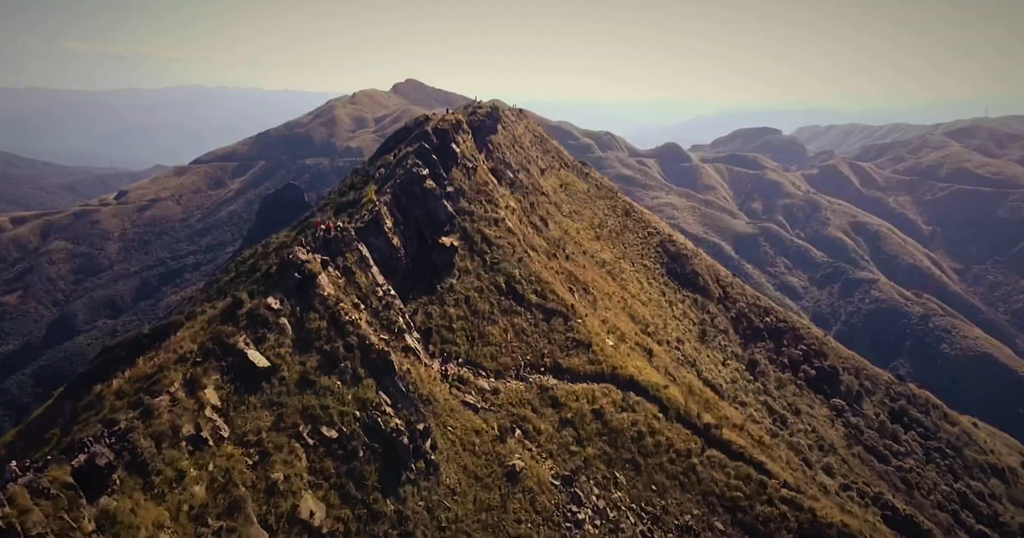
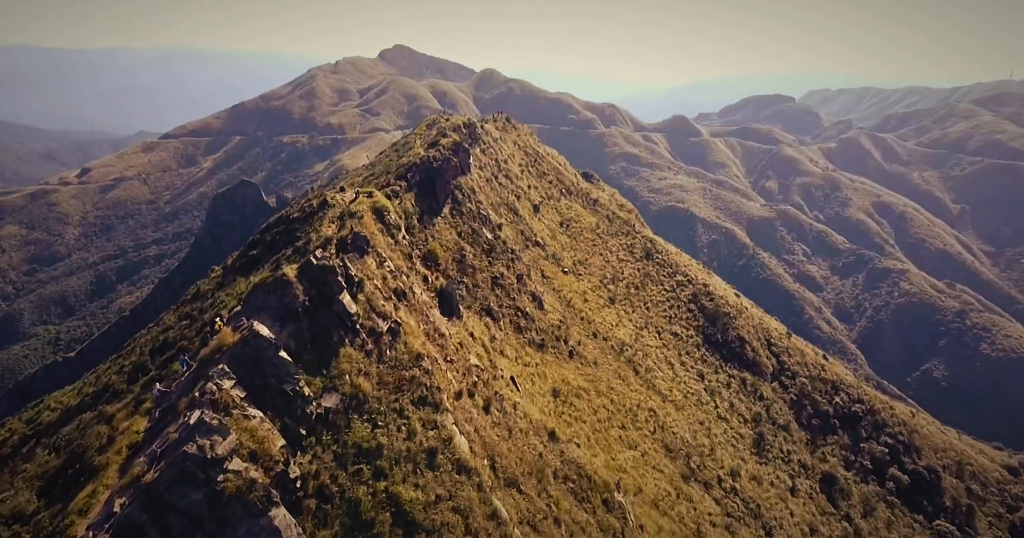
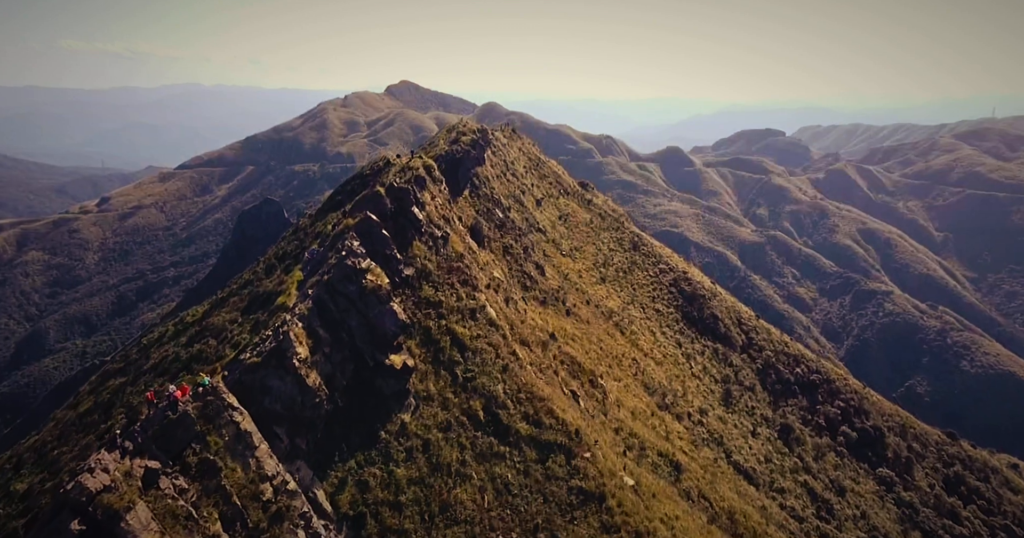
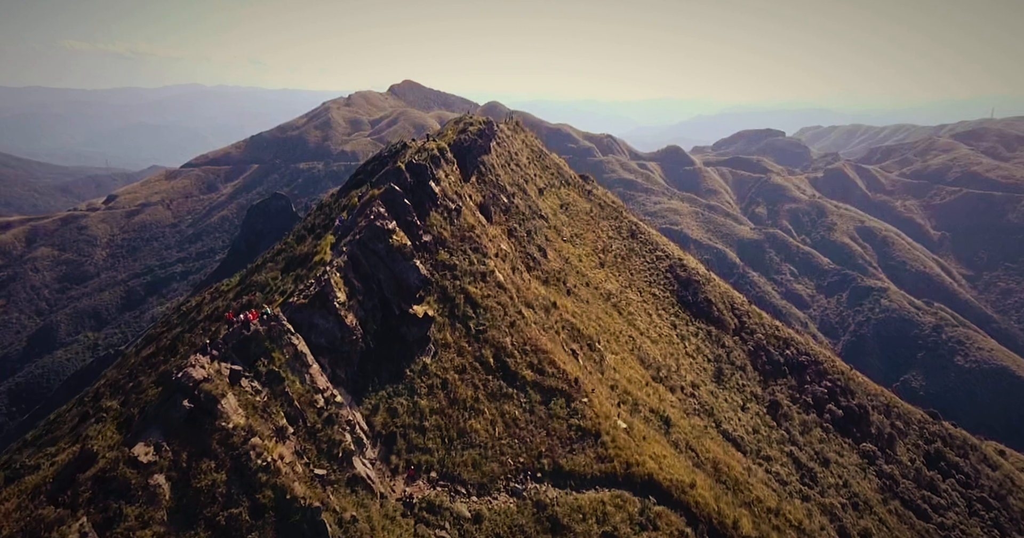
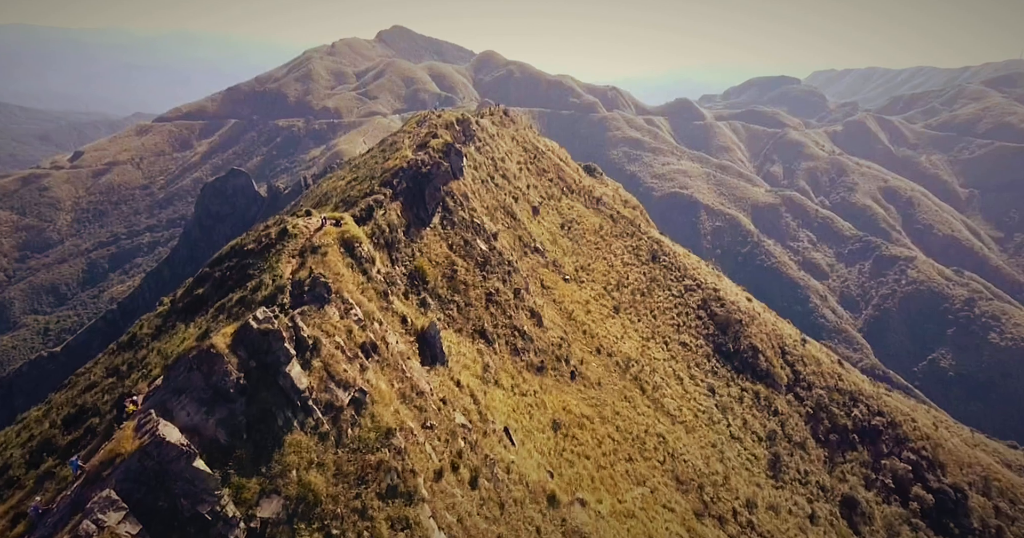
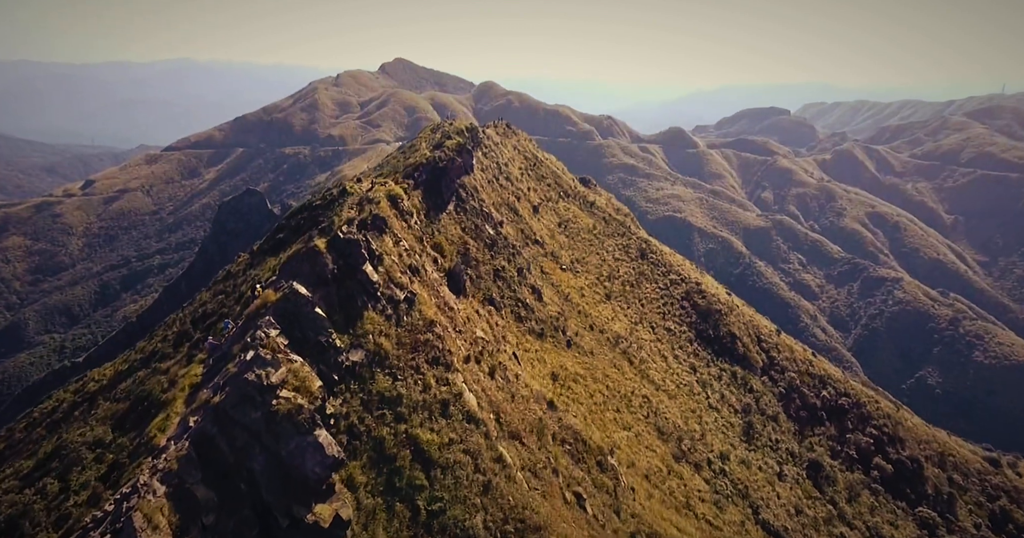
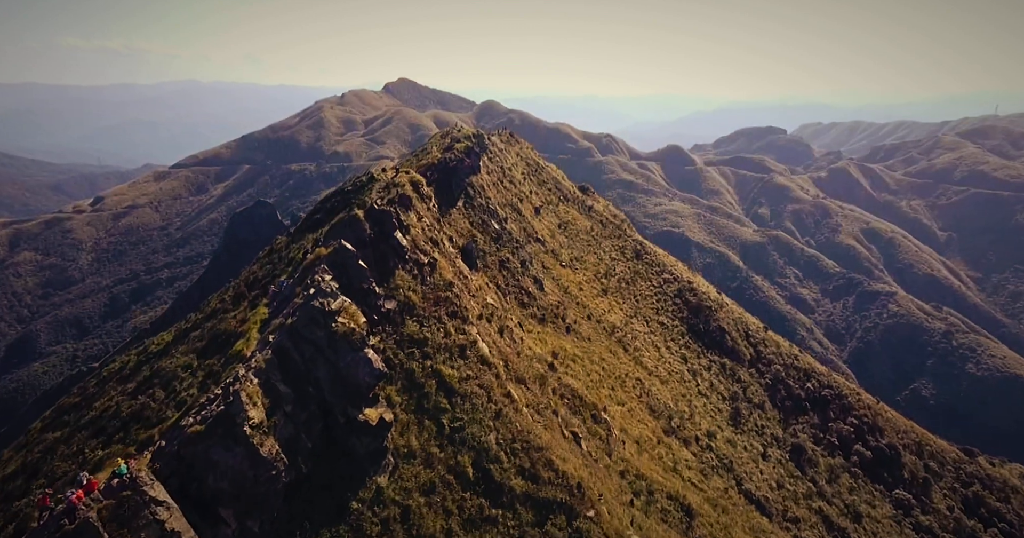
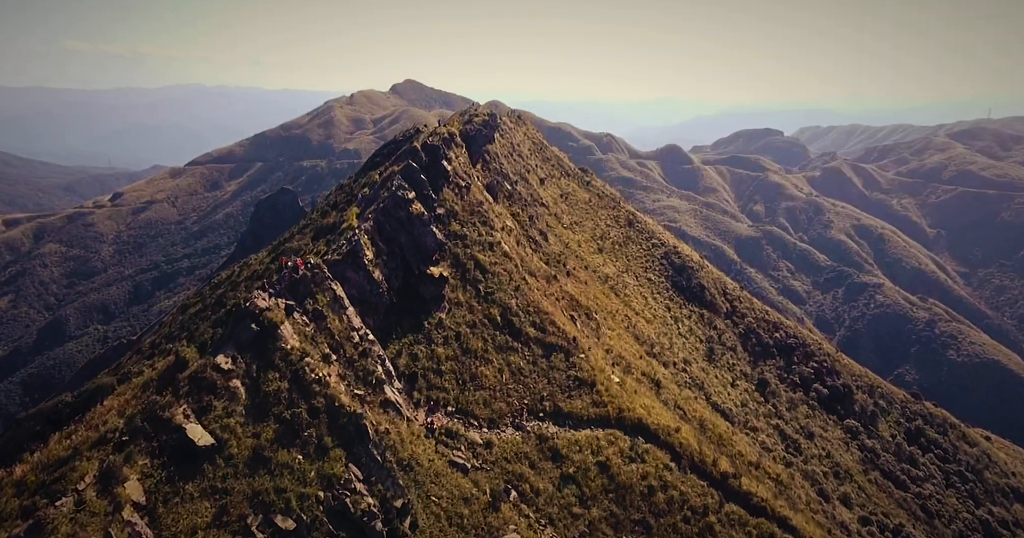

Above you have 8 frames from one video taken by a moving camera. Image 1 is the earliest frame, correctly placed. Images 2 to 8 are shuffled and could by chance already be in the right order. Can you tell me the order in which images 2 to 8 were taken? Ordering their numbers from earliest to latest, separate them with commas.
8, 4, 3, 7, 6, 2, 5
